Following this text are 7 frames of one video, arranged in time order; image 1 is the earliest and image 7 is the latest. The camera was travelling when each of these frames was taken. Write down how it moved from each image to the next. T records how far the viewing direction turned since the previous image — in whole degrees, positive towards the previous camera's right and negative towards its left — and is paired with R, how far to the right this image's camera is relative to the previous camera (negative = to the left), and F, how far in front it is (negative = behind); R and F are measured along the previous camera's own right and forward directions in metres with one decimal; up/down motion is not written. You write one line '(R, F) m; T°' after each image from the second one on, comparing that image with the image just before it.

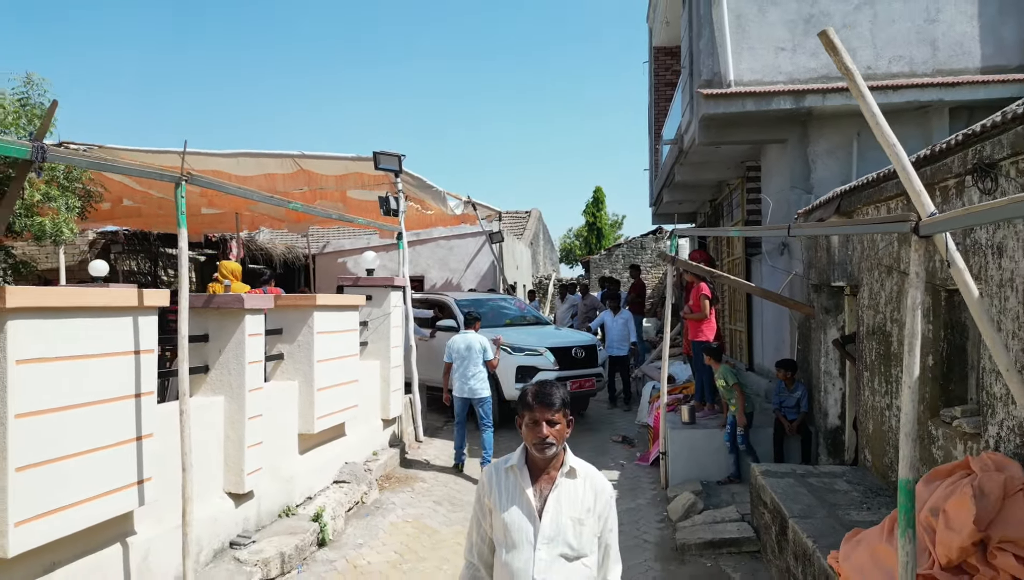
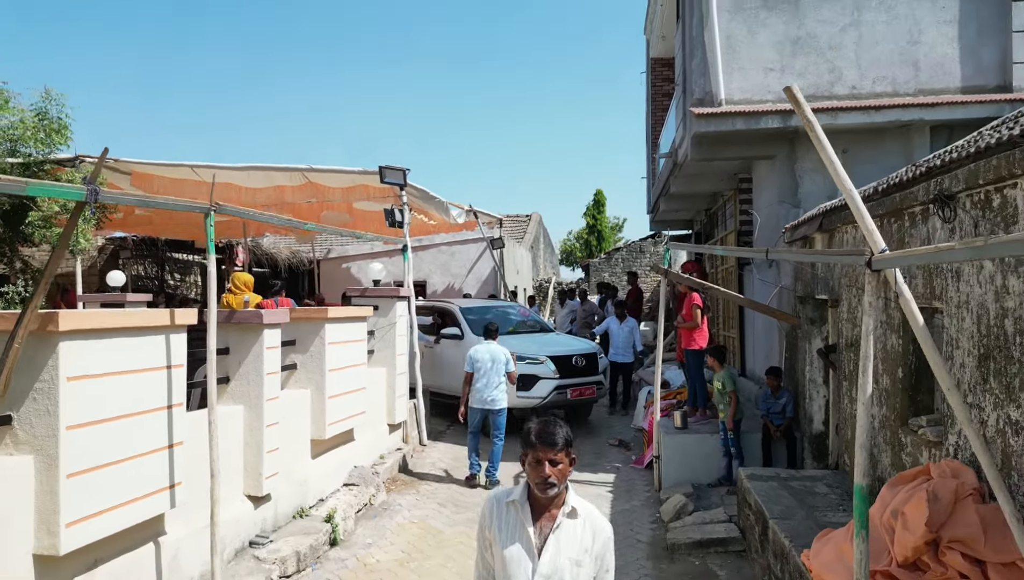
(0.0, -0.3) m; 0°
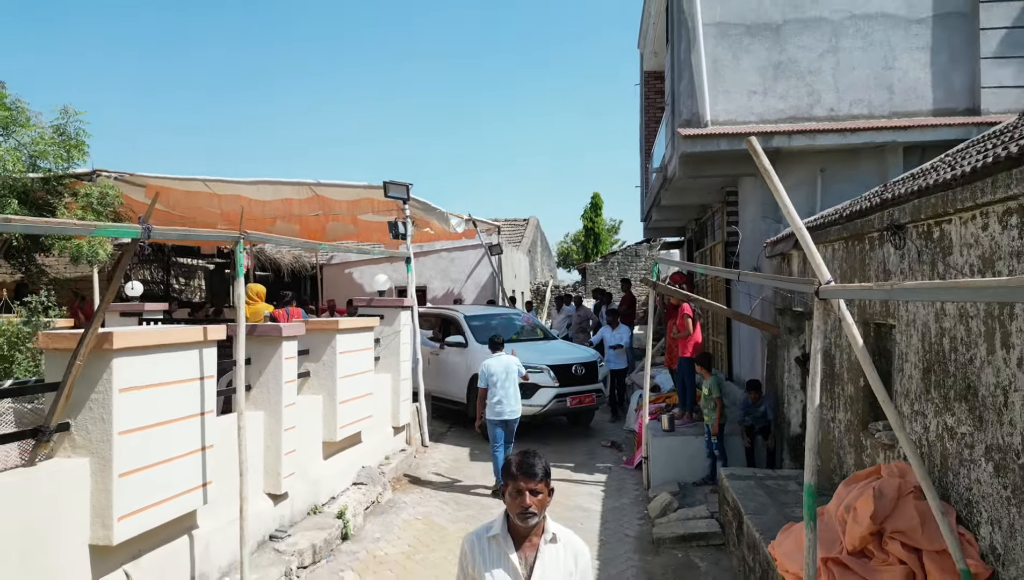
(0.0, -0.4) m; 0°
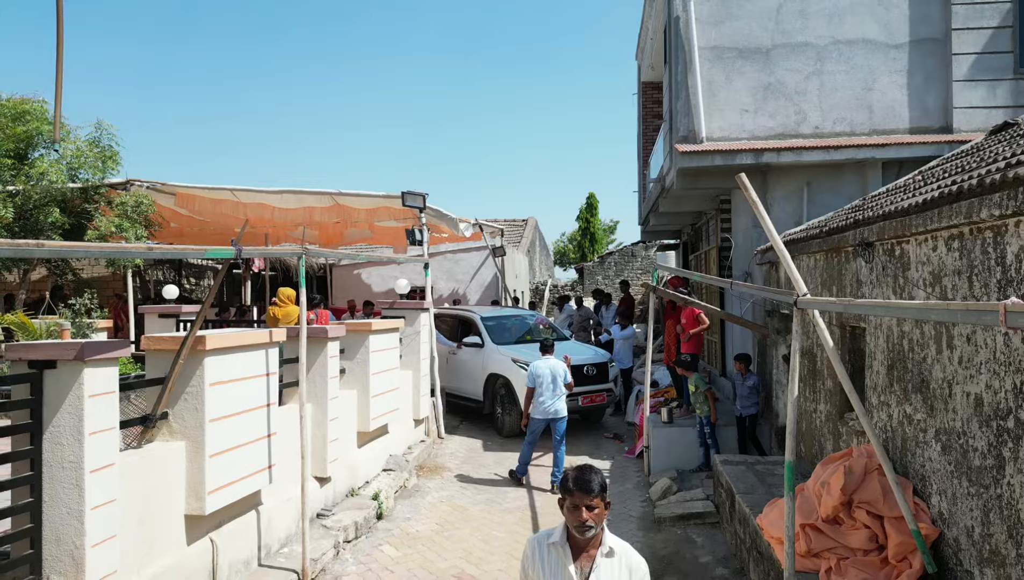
(-0.2, -0.6) m; +1°
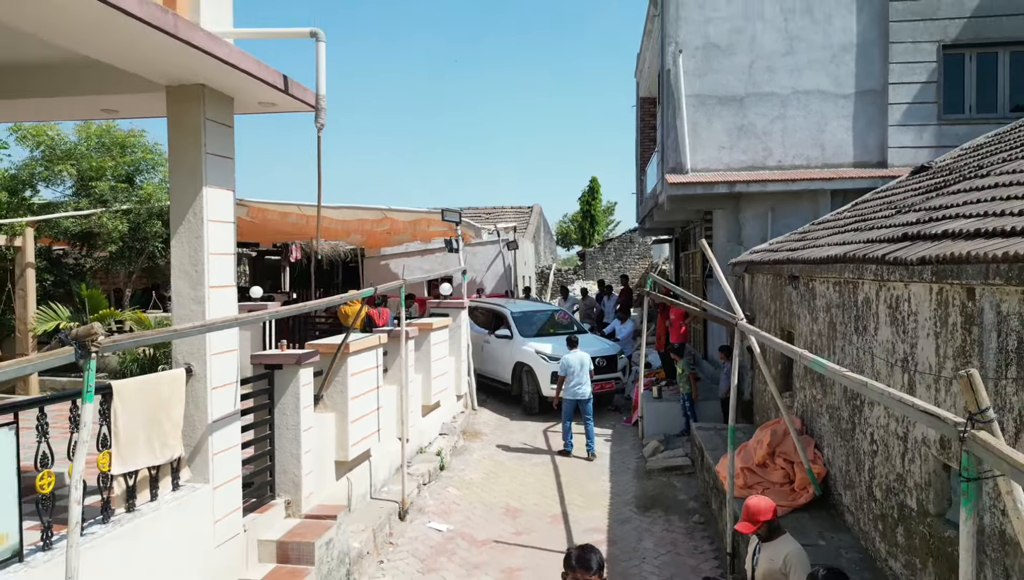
(-0.3, -1.9) m; 0°
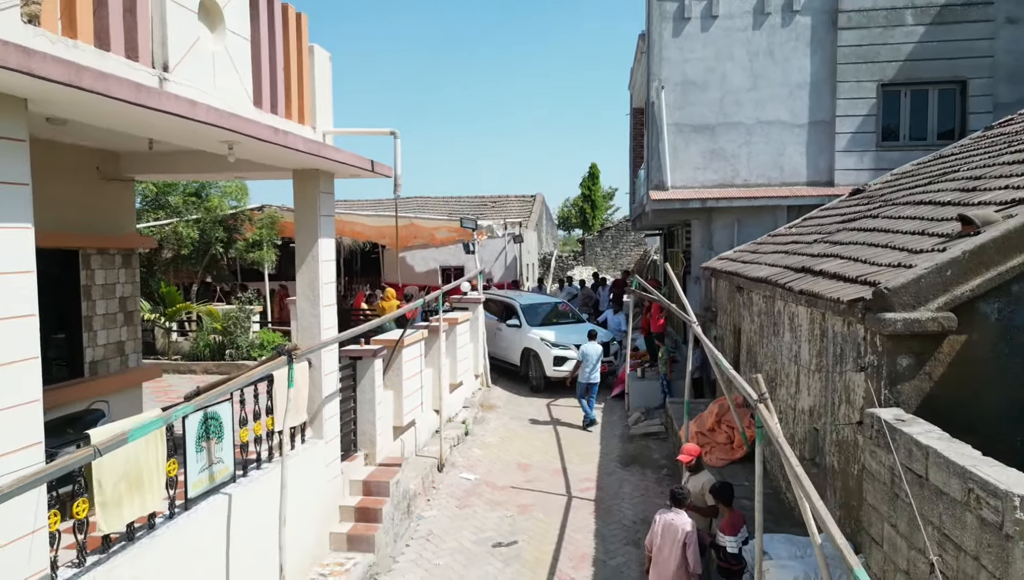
(-0.1, -1.9) m; 0°
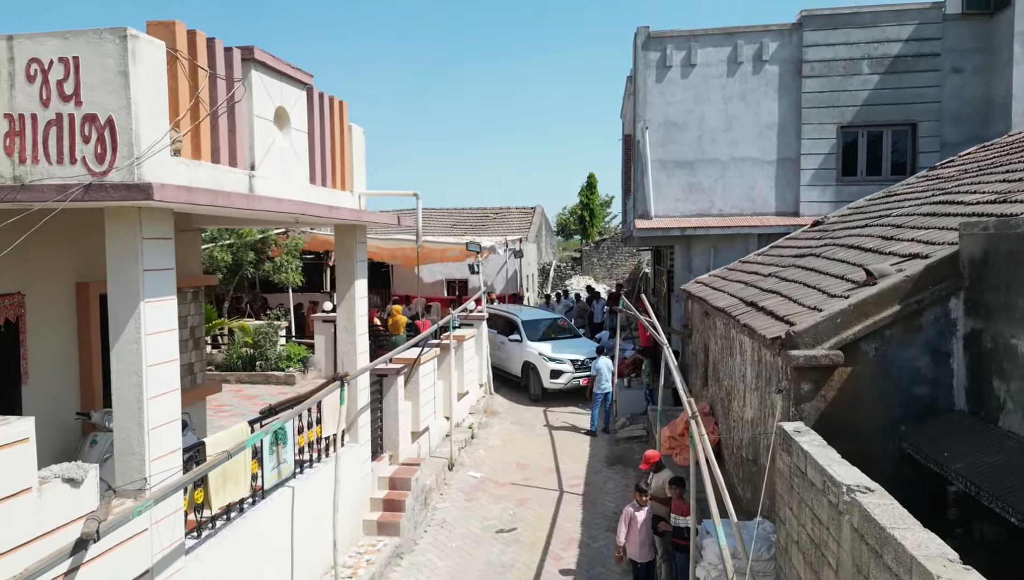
(0.0, -1.4) m; 0°
